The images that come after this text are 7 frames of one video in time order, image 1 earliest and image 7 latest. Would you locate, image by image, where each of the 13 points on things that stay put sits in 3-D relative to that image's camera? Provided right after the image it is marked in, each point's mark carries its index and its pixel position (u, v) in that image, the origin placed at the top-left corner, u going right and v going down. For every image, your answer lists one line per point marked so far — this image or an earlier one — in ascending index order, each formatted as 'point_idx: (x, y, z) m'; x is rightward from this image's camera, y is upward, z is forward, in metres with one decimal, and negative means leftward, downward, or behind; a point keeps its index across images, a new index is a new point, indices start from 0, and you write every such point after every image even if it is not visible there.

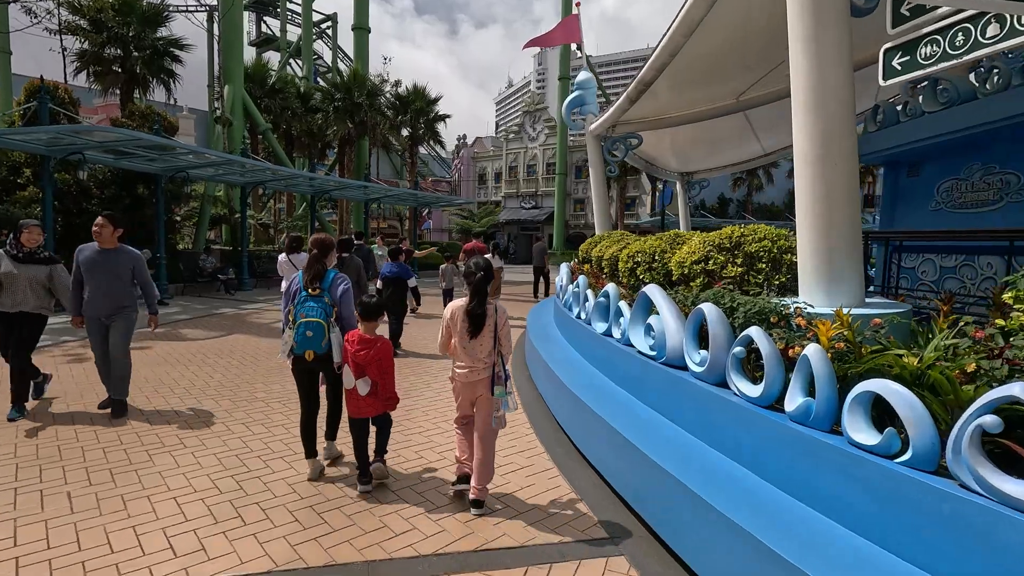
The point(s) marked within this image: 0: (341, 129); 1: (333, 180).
0: (-6.3, +5.8, +19.5) m
1: (-5.2, +3.1, +15.7) m
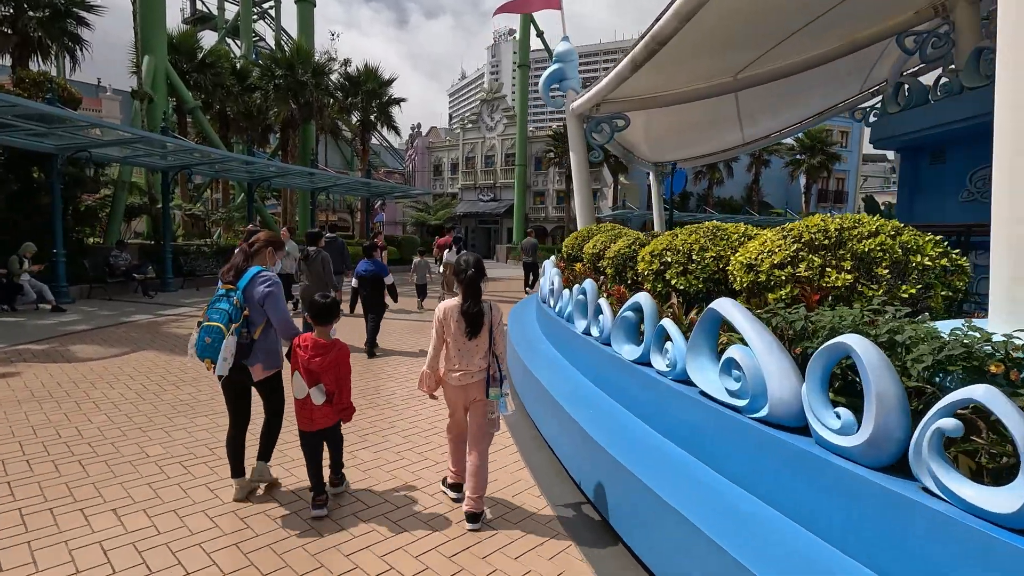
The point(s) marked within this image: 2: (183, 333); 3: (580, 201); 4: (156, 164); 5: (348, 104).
0: (-7.6, +5.9, +17.6) m
1: (-6.2, +3.1, +13.9) m
2: (-5.3, -0.7, +8.7) m
3: (+1.1, +1.4, +8.8) m
4: (-8.3, +2.9, +12.4) m
5: (-6.0, +6.7, +19.4) m
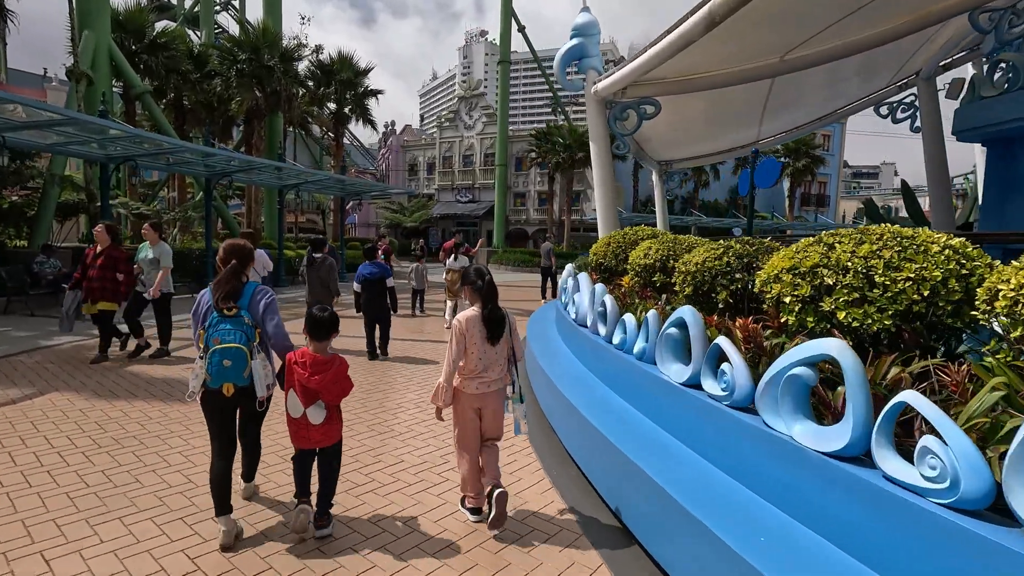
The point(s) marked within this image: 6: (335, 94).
0: (-7.9, +5.6, +15.8) m
1: (-6.3, +2.9, +12.2) m
2: (-5.2, -0.9, +7.0) m
3: (+1.3, +1.2, +7.5) m
4: (-8.4, +2.7, +10.7) m
5: (-6.4, +6.5, +17.7) m
6: (-5.9, +6.5, +17.6) m
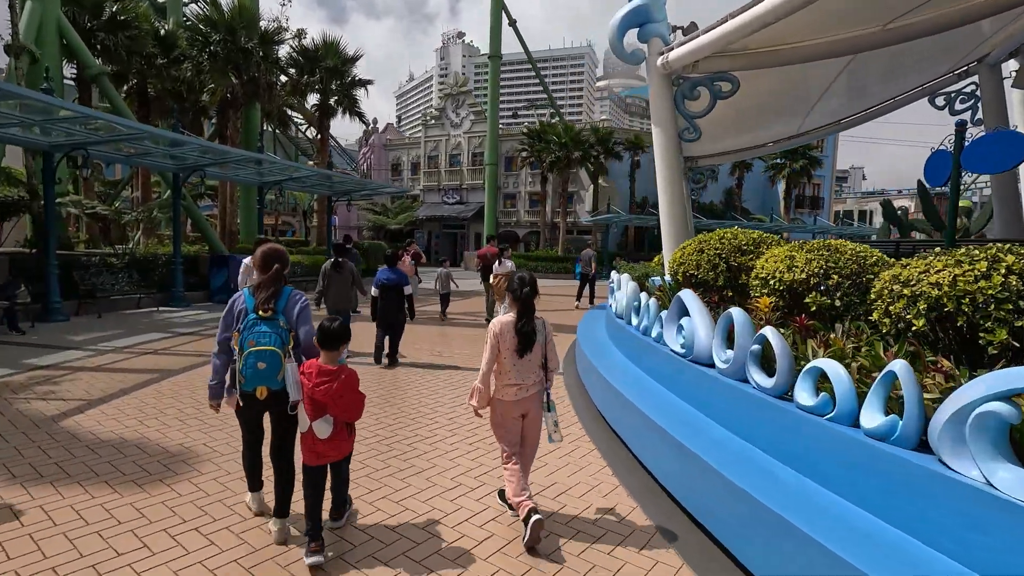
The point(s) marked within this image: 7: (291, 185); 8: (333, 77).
0: (-7.8, +5.4, +14.2) m
1: (-6.0, +2.7, +10.6) m
2: (-4.6, -1.1, +5.4) m
3: (+1.8, +1.1, +6.2) m
4: (-8.0, +2.4, +8.9) m
5: (-6.4, +6.2, +16.1) m
6: (-5.8, +6.2, +16.0) m
7: (-6.1, +2.8, +14.7) m
8: (-5.5, +6.4, +16.2) m
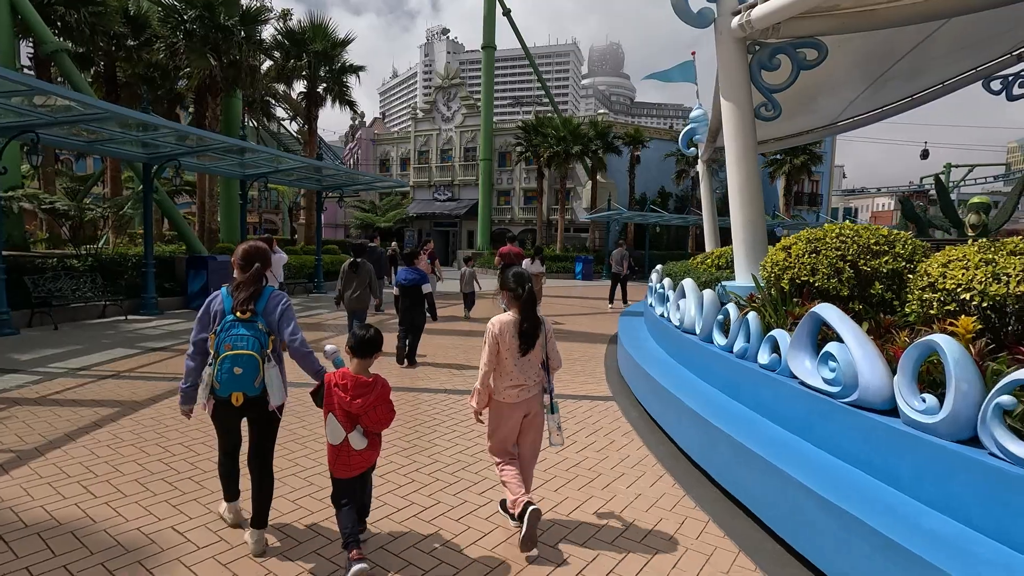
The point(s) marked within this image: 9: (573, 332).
0: (-7.6, +5.3, +12.9) m
1: (-5.7, +2.6, +9.4) m
2: (-4.2, -1.2, +4.3) m
3: (+2.2, +1.0, +5.2) m
4: (-7.7, +2.3, +7.6) m
5: (-6.3, +6.1, +14.8) m
6: (-5.7, +6.2, +14.8) m
7: (-5.9, +2.8, +13.4) m
8: (-5.4, +6.4, +15.0) m
9: (+1.1, -0.8, +10.0) m
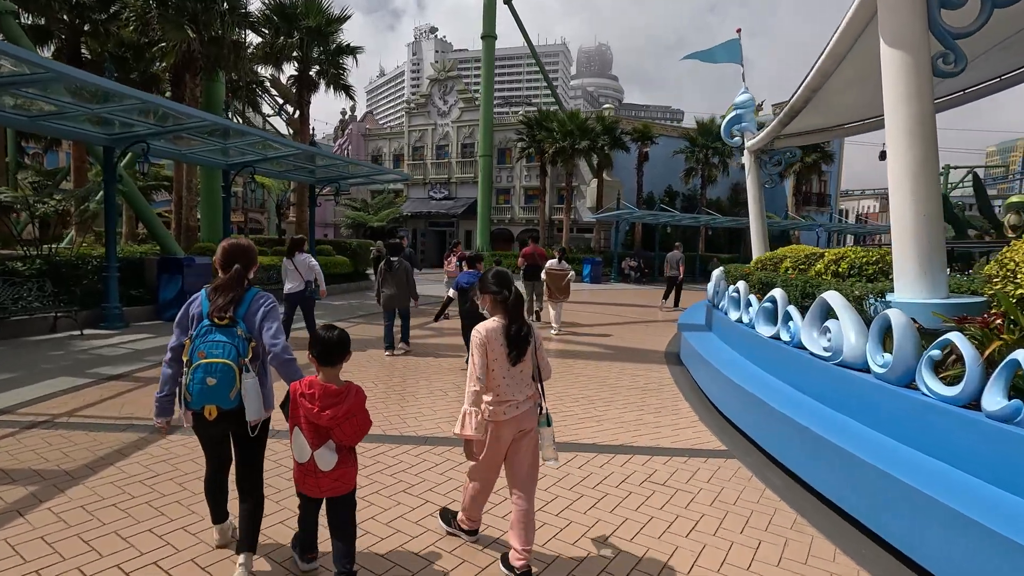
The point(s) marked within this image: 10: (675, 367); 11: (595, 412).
0: (-7.2, +5.1, +11.3) m
1: (-5.2, +2.5, +7.9) m
2: (-3.6, -1.3, +2.8) m
3: (+2.8, +0.9, +3.9) m
4: (-7.1, +2.2, +6.1) m
5: (-5.9, +6.0, +13.3) m
6: (-5.3, +6.0, +13.3) m
7: (-5.5, +2.6, +11.9) m
8: (-5.0, +6.2, +13.5) m
9: (+1.6, -0.9, +8.6) m
10: (+2.1, -1.0, +6.9) m
11: (+0.8, -1.1, +4.8) m
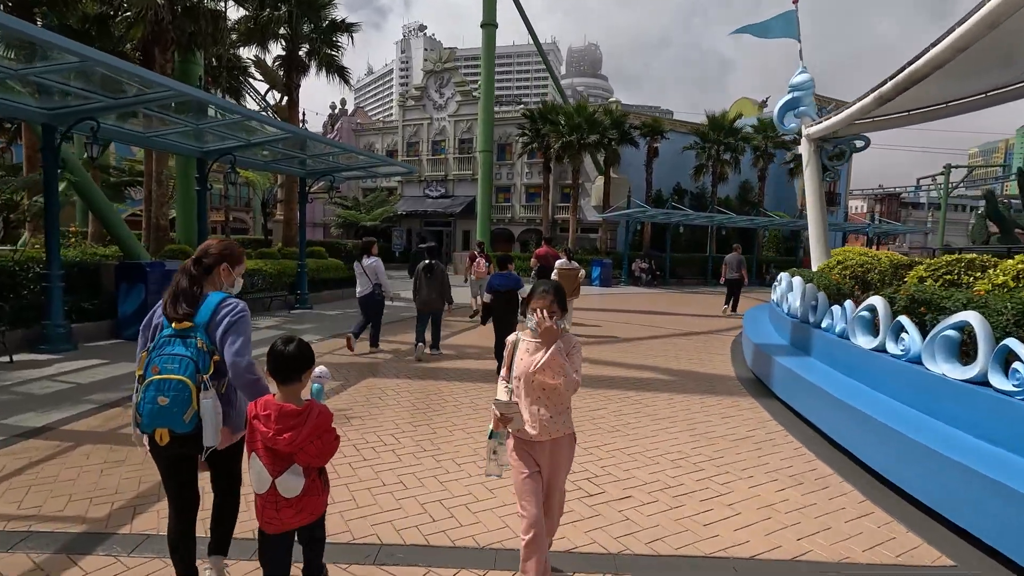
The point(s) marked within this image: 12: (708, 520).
0: (-6.8, +5.0, +9.7) m
1: (-4.8, +2.3, +6.3) m
2: (-3.0, -1.5, +1.3) m
3: (+3.3, +0.7, +2.5) m
4: (-6.6, +2.0, +4.5) m
5: (-5.5, +5.9, +11.8) m
6: (-5.0, +5.9, +11.8) m
7: (-5.1, +2.5, +10.4) m
8: (-4.7, +6.1, +11.9) m
9: (+2.1, -1.1, +7.2) m
10: (+2.6, -1.2, +5.6) m
11: (+1.3, -1.3, +3.4) m
12: (+1.1, -1.3, +3.0) m
